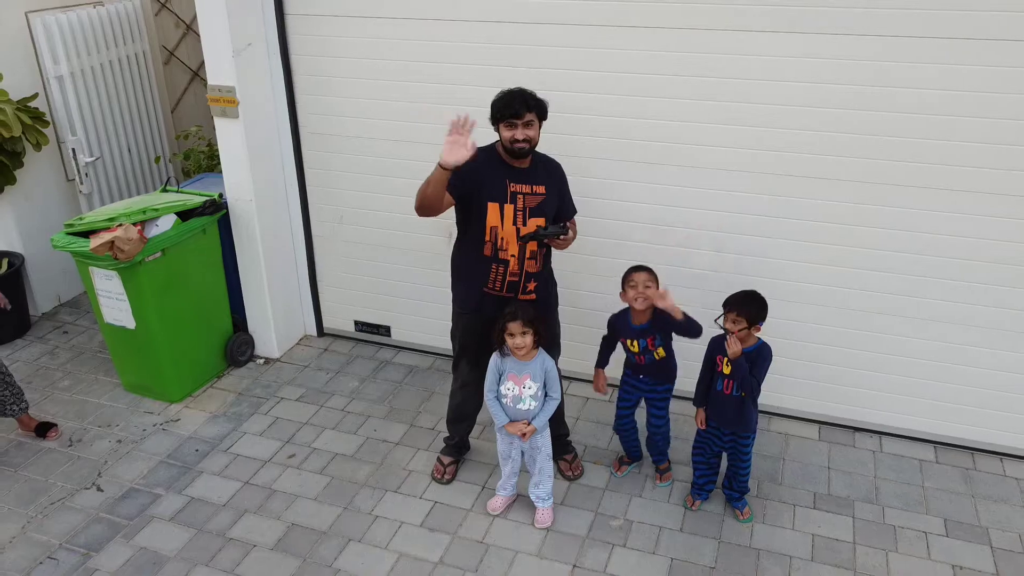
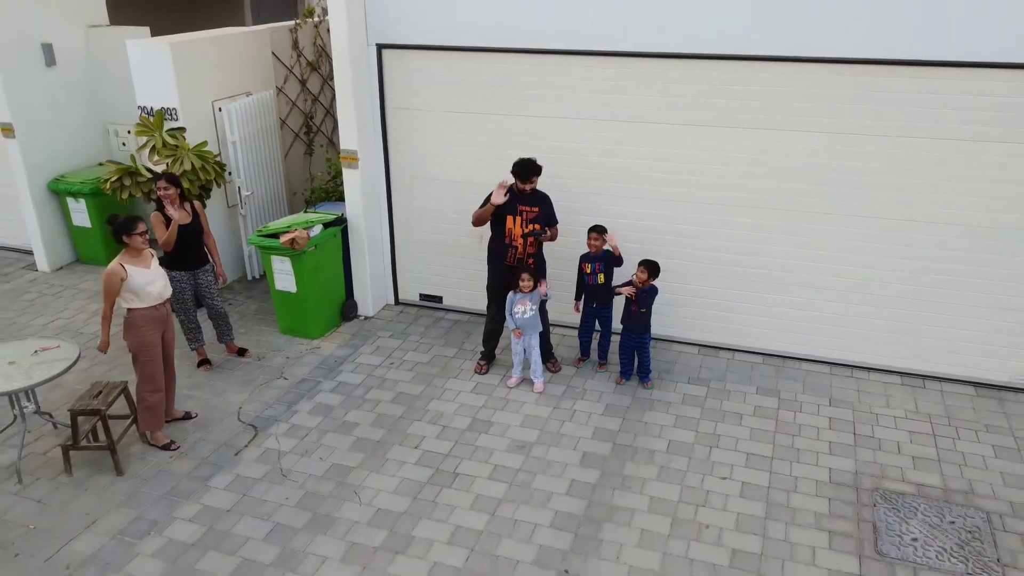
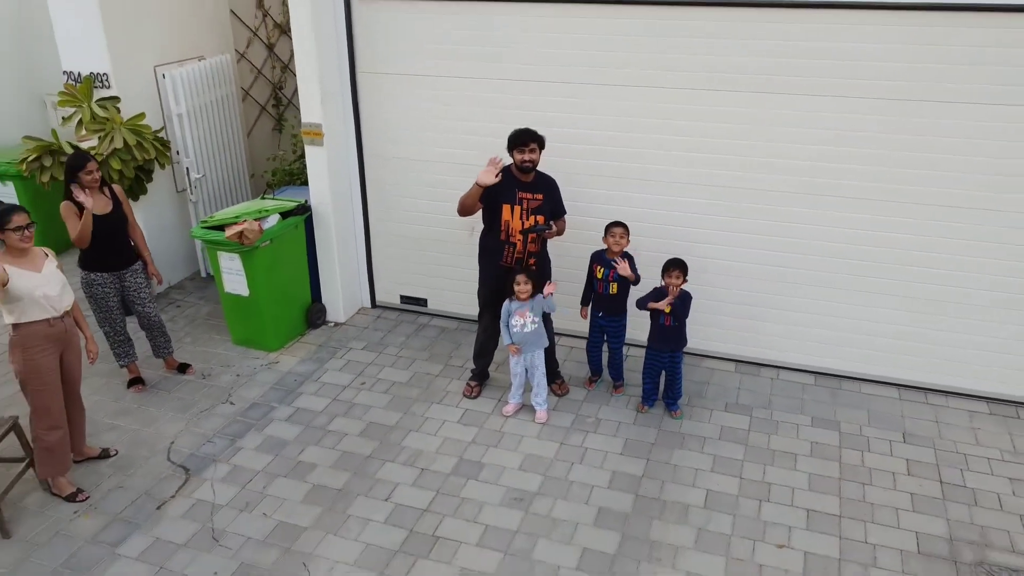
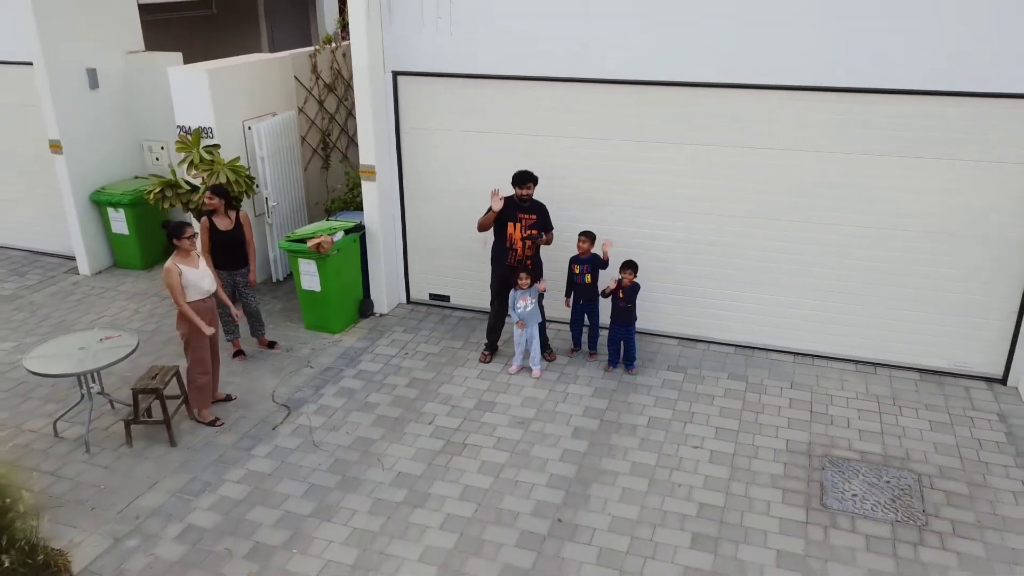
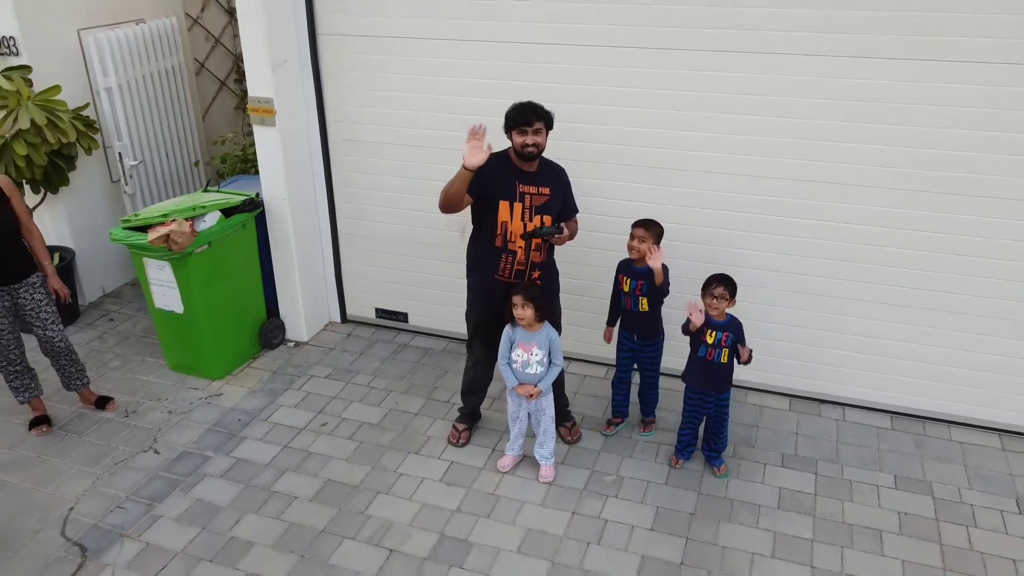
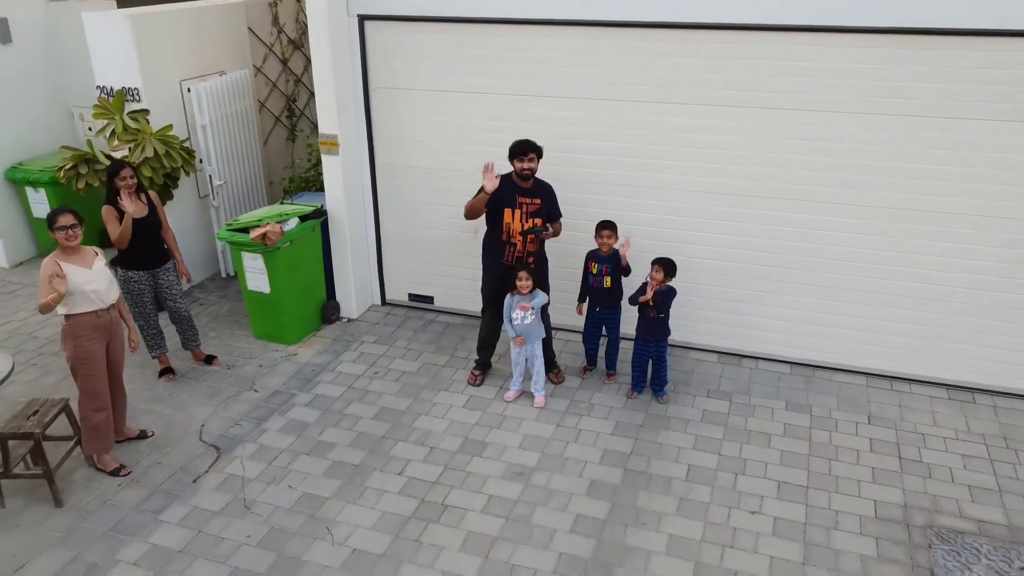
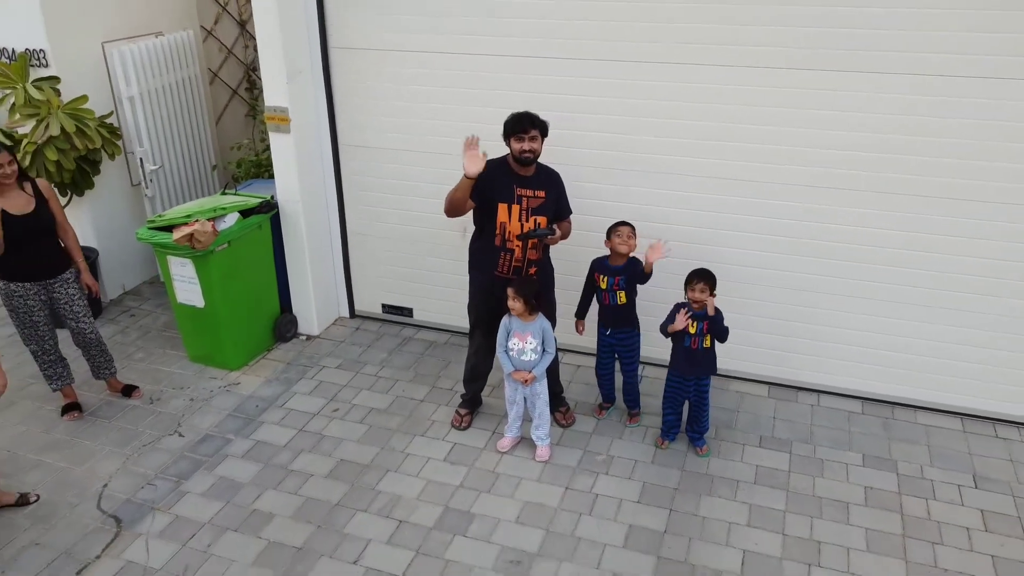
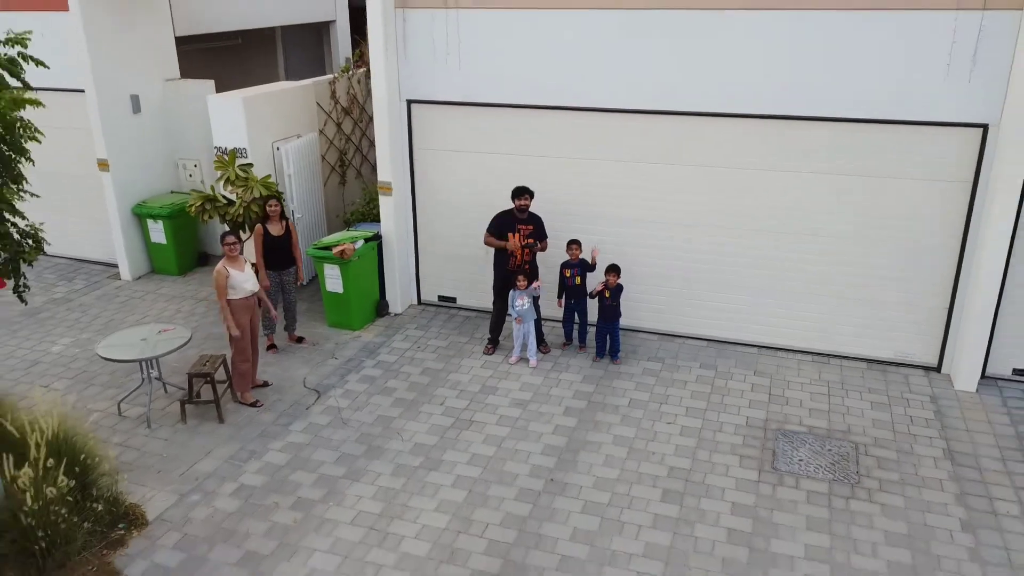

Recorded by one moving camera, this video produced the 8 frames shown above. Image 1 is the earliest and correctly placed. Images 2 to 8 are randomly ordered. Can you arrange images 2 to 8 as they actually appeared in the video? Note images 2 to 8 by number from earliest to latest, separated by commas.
5, 7, 3, 6, 2, 4, 8
